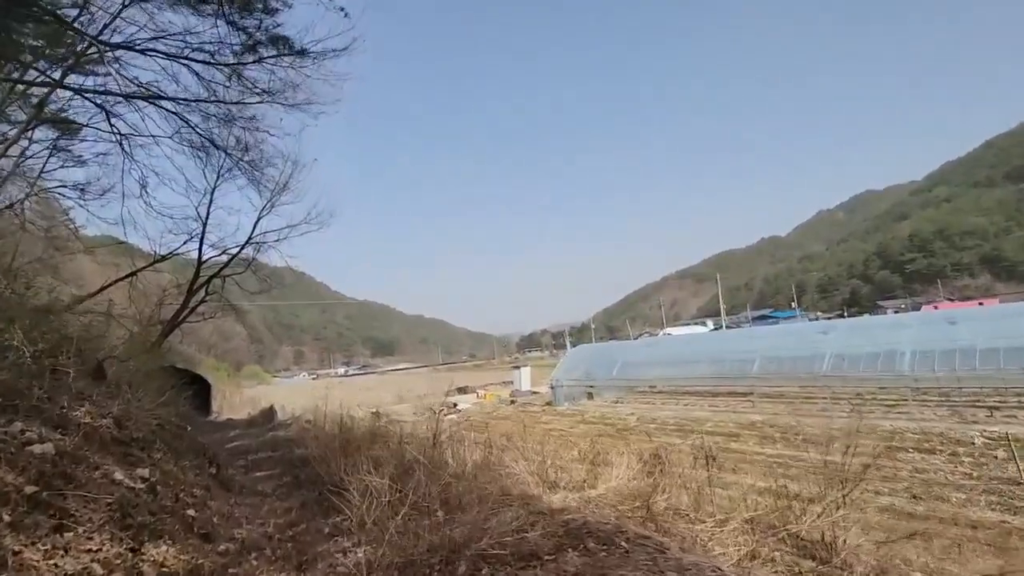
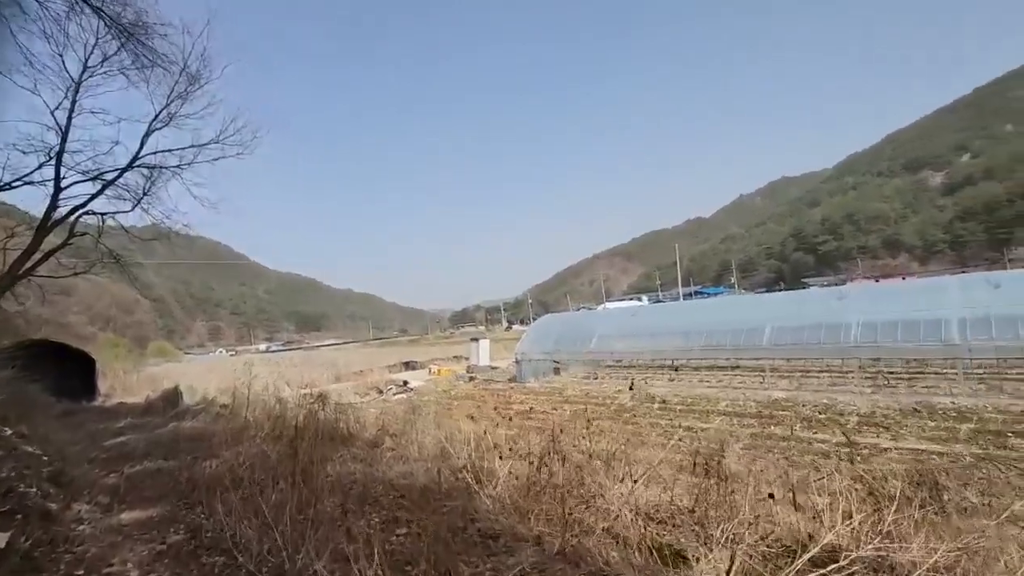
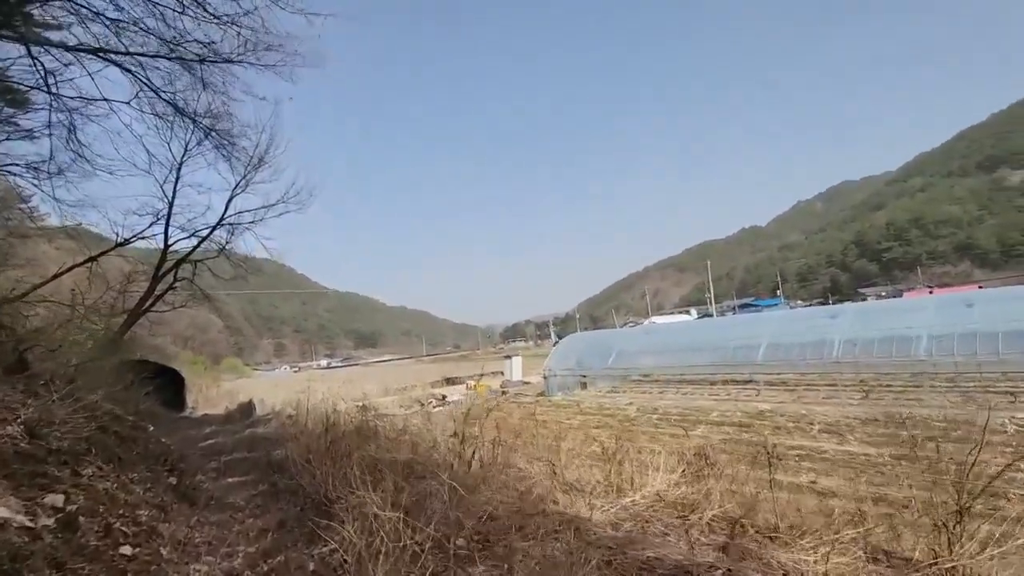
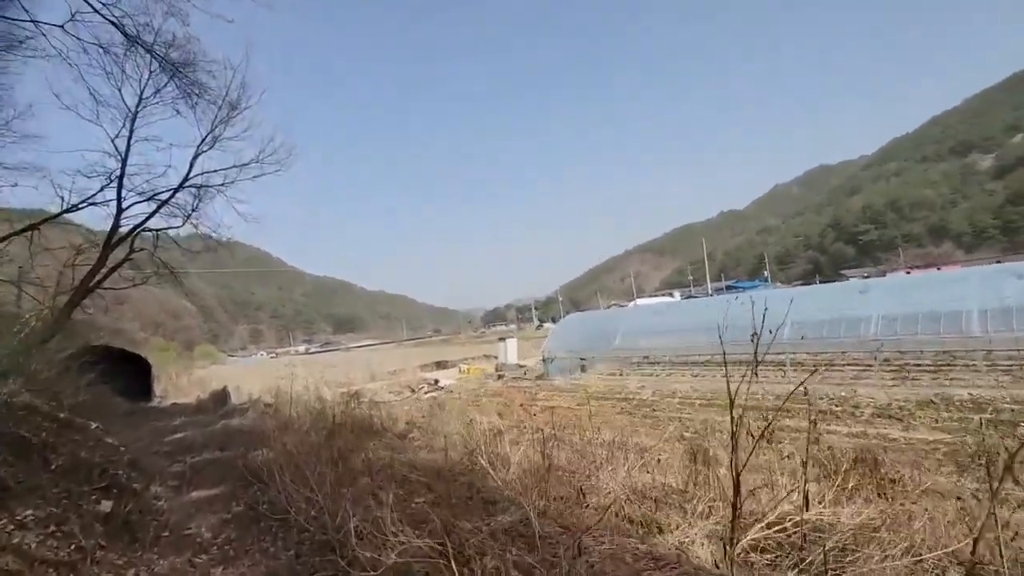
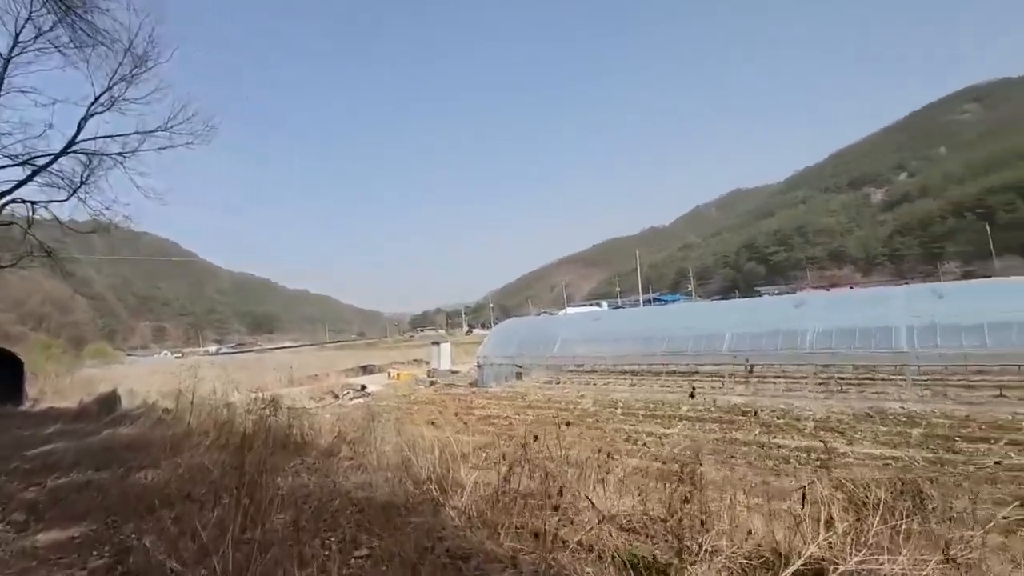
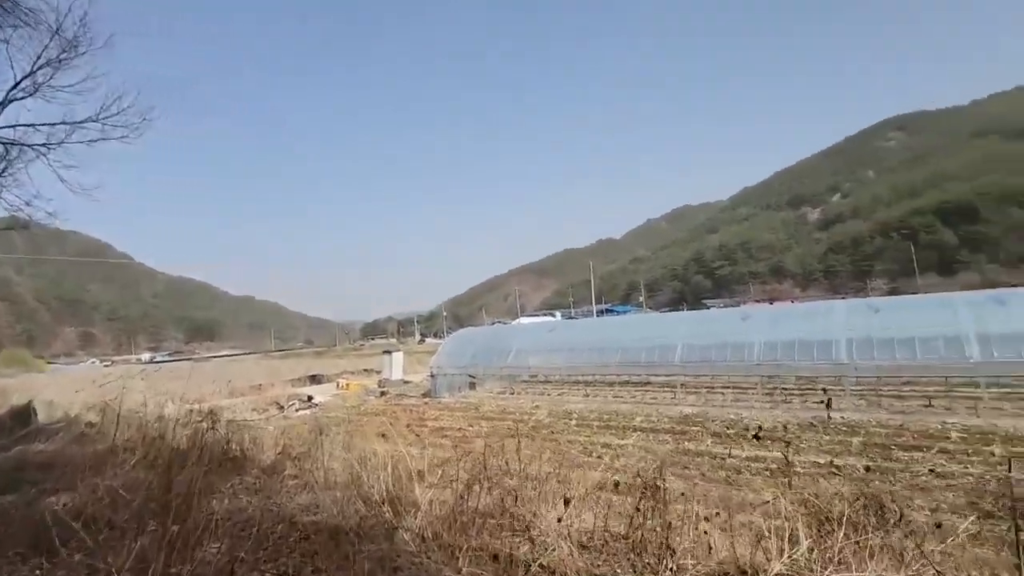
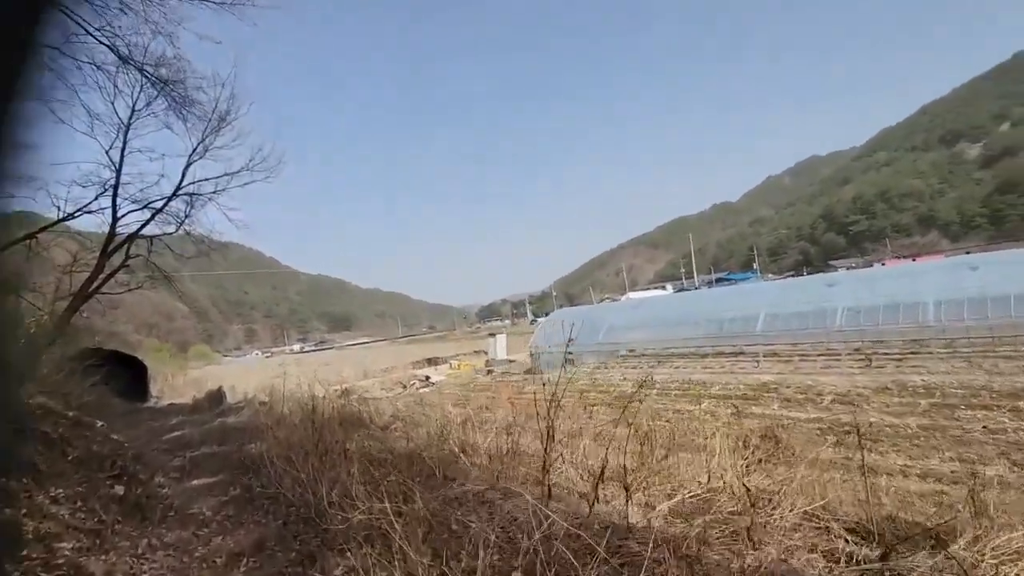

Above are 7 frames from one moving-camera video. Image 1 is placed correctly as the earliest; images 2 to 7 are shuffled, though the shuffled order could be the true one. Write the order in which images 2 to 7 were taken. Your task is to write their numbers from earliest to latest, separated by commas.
3, 7, 4, 2, 5, 6
